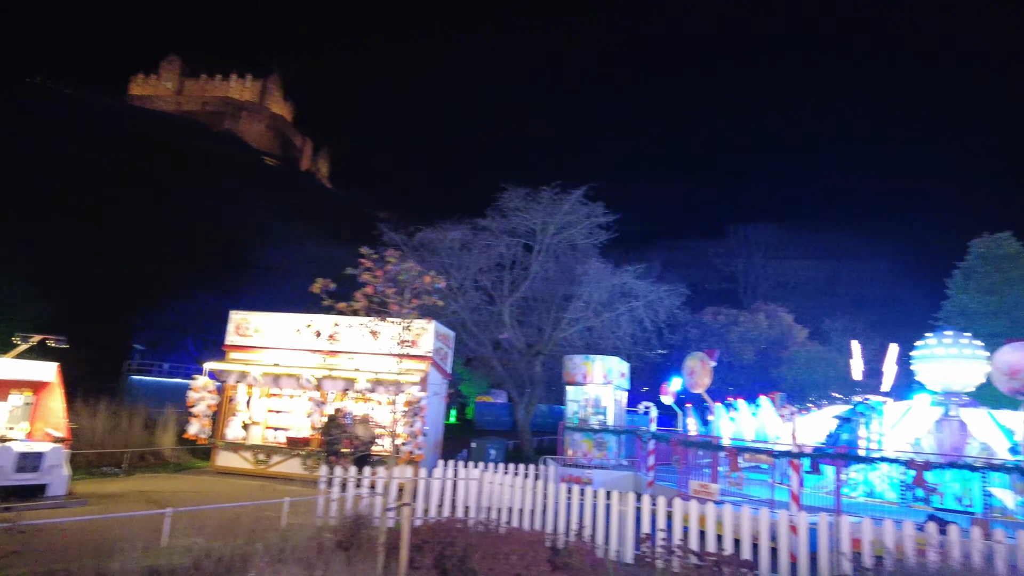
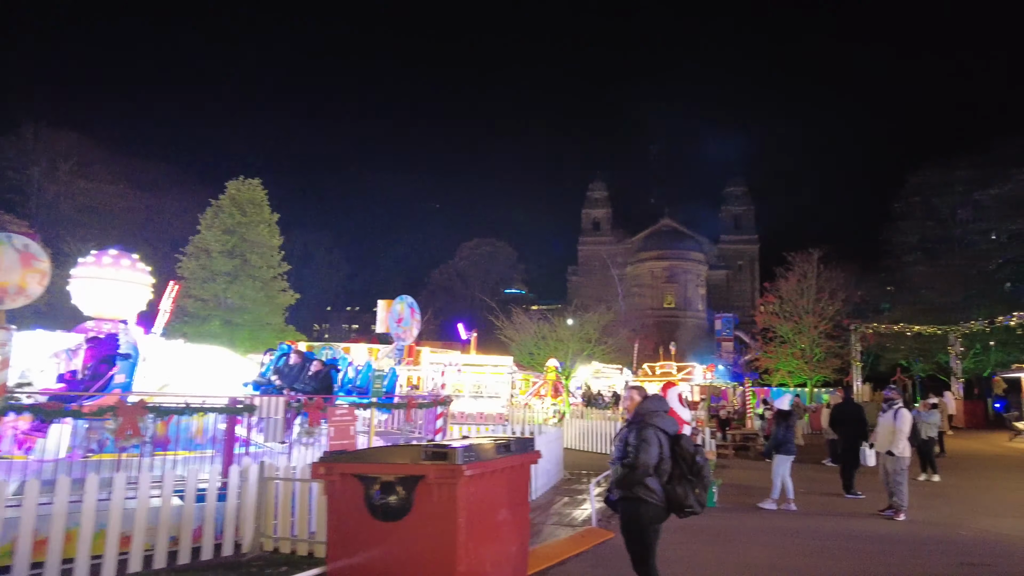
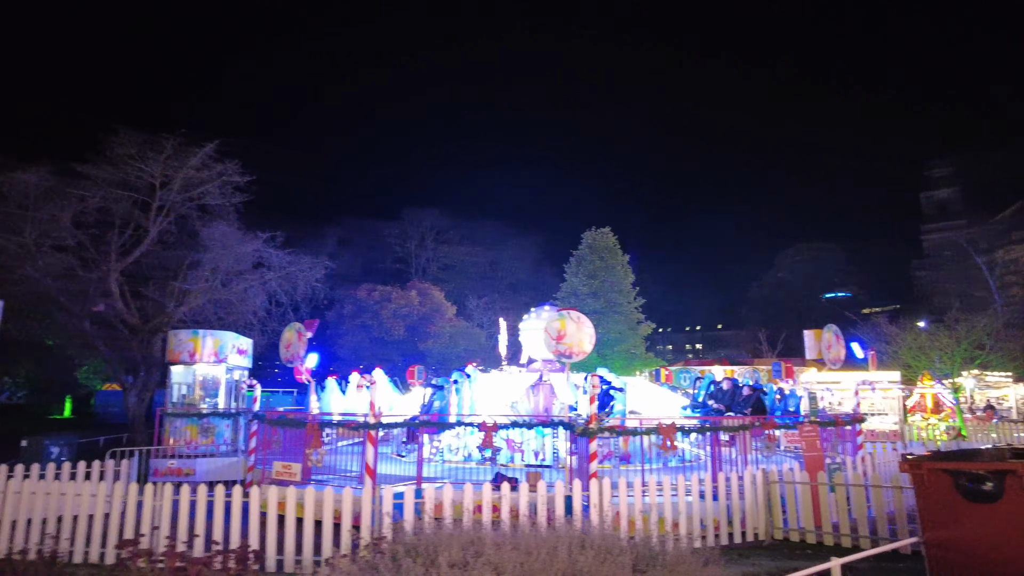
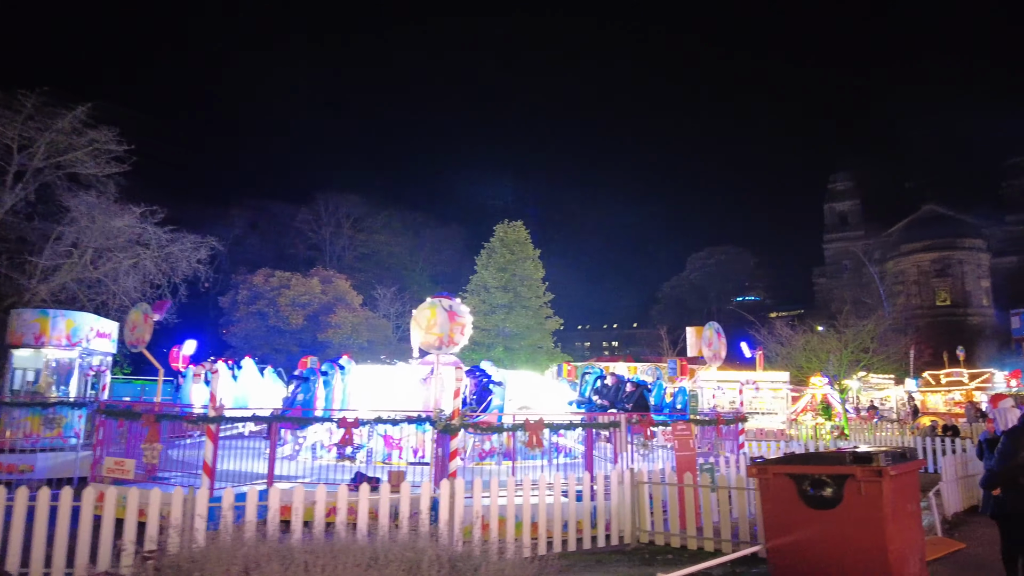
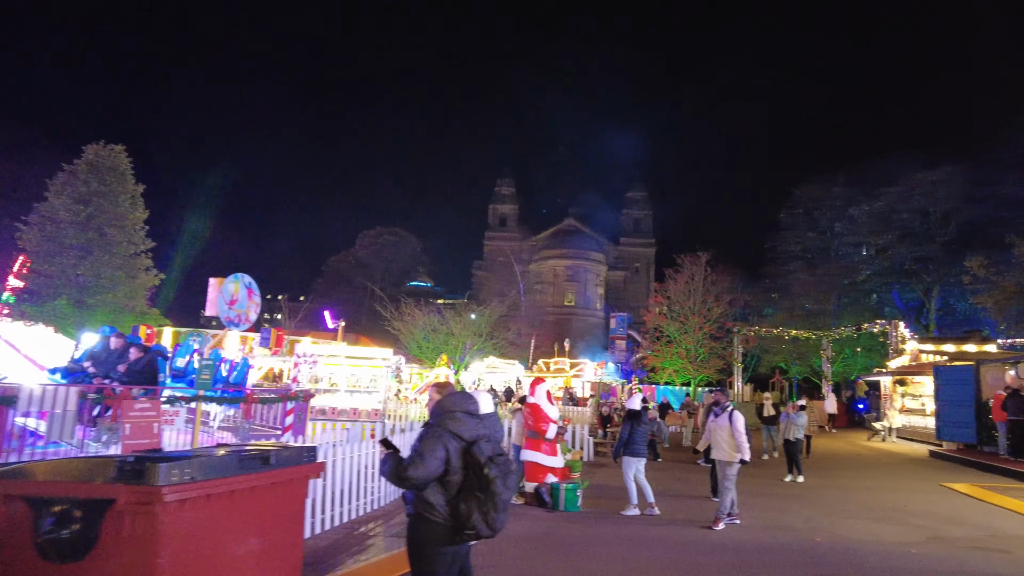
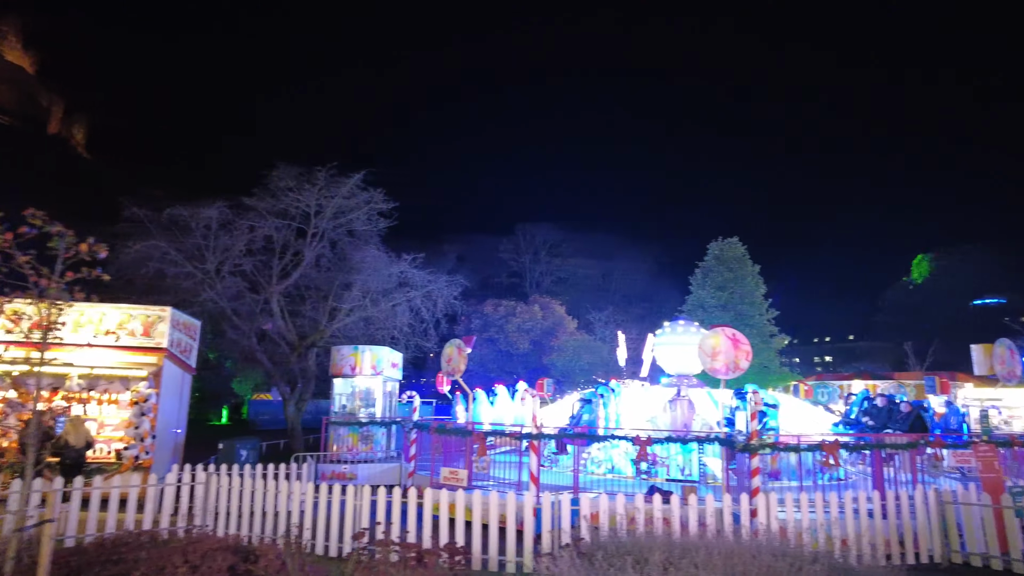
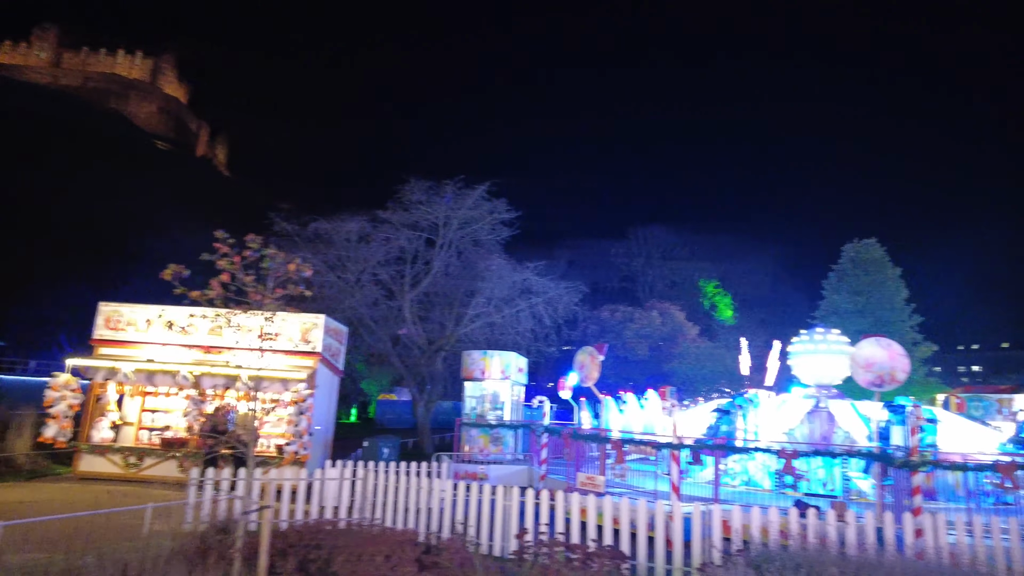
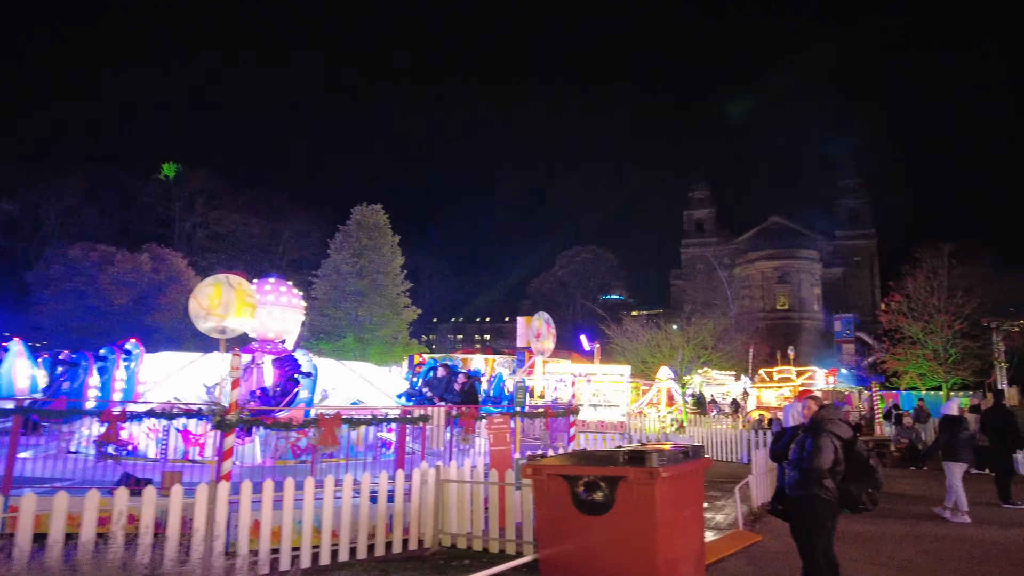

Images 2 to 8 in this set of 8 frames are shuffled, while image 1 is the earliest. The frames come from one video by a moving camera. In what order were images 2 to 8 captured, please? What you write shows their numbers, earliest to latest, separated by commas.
7, 6, 3, 4, 8, 2, 5
